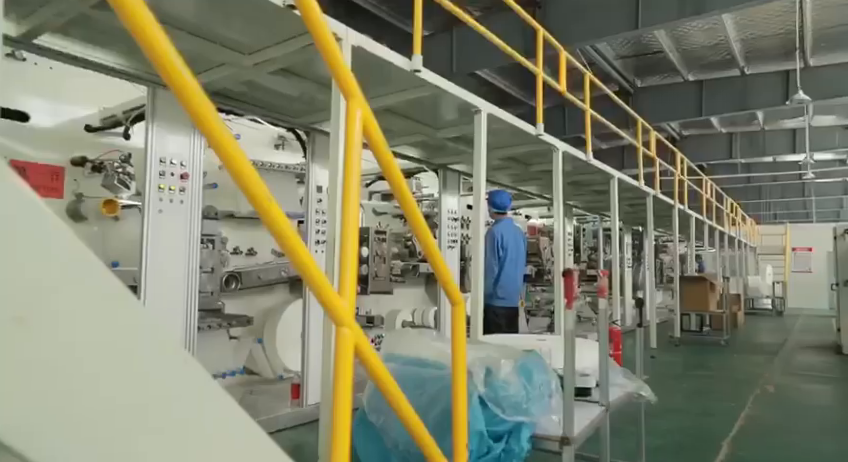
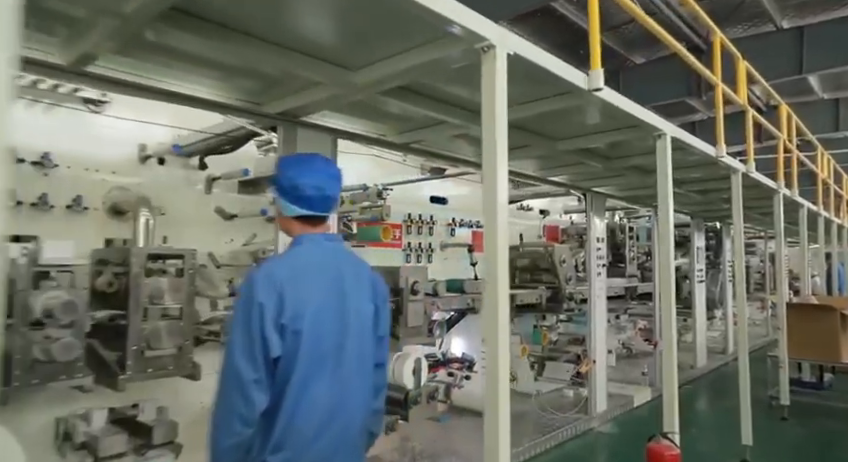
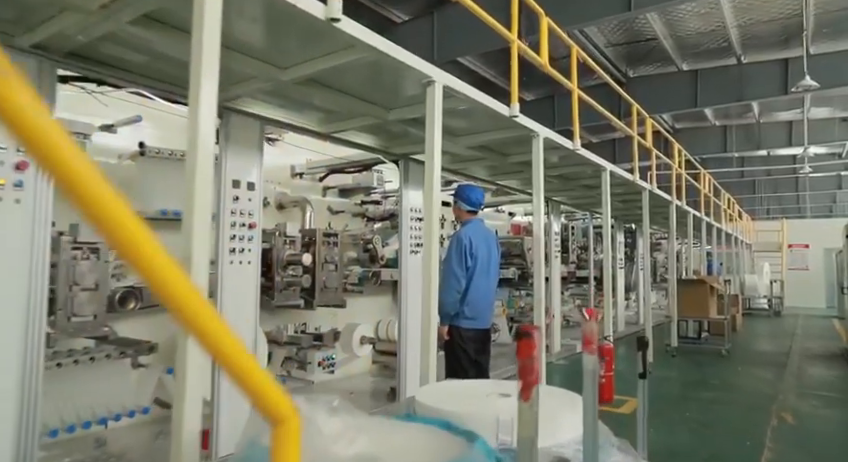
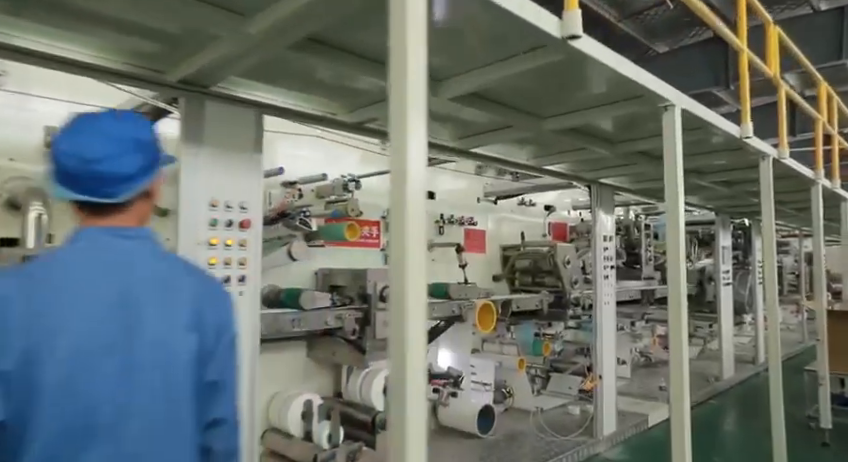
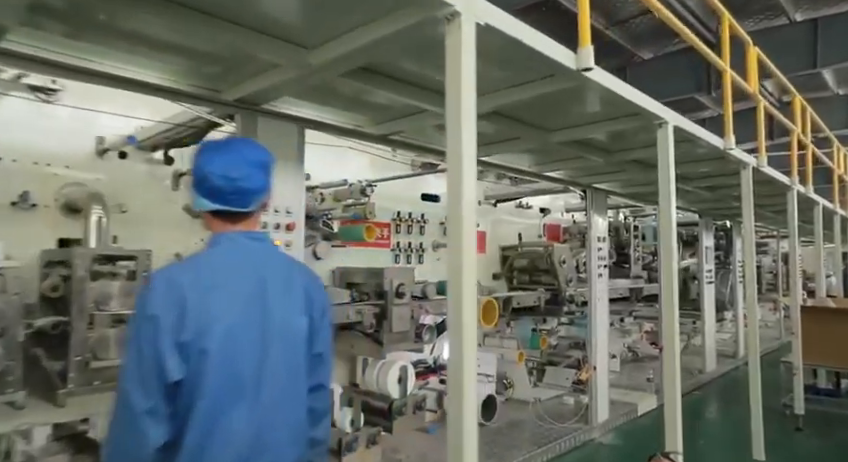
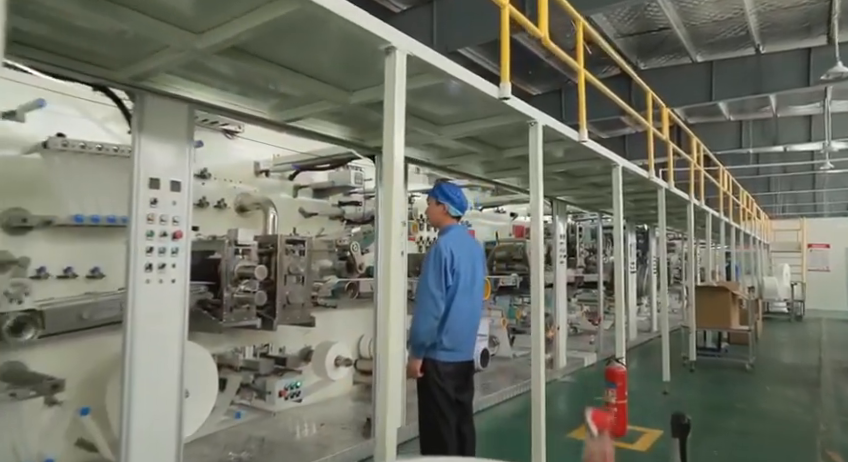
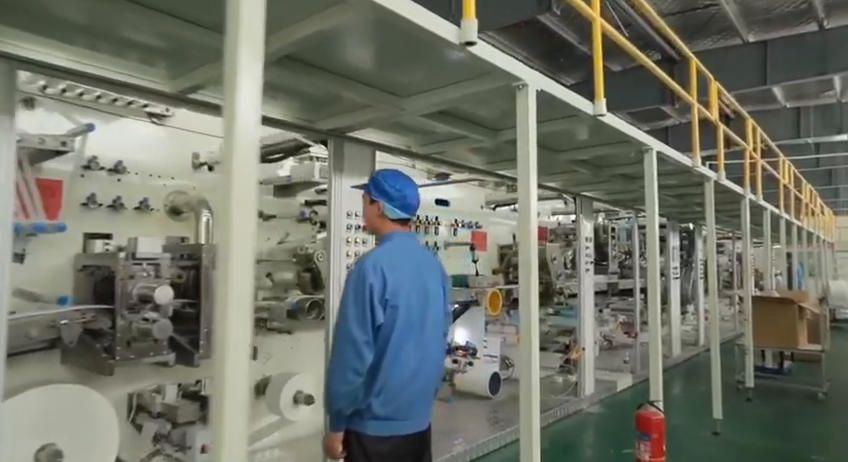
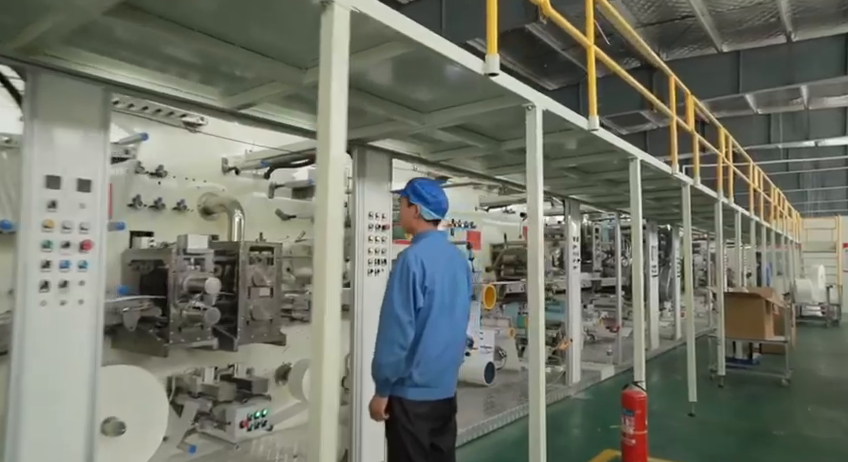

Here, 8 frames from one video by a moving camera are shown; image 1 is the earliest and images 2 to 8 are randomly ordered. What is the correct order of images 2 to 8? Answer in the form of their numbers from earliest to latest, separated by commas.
3, 6, 8, 7, 2, 5, 4
